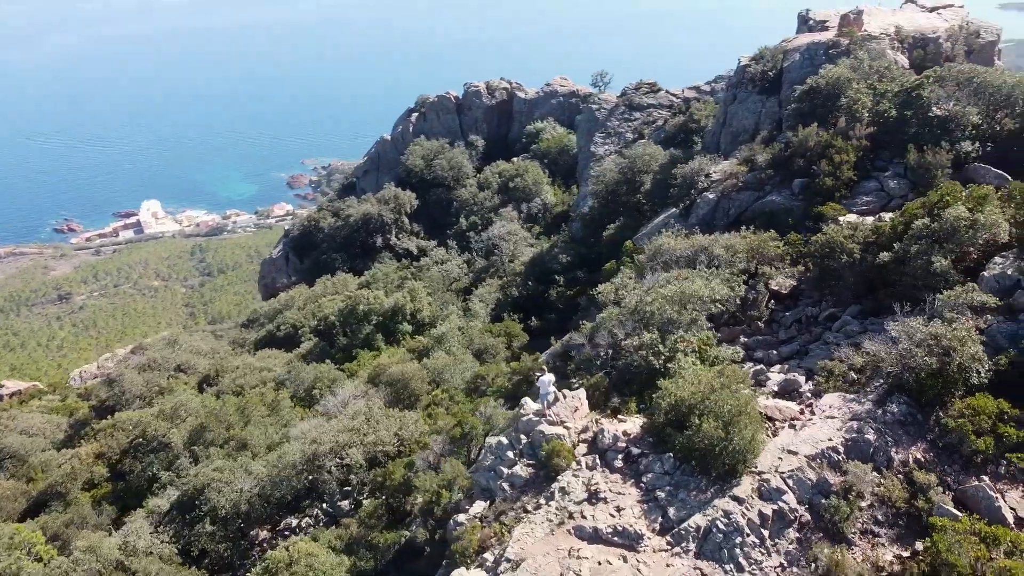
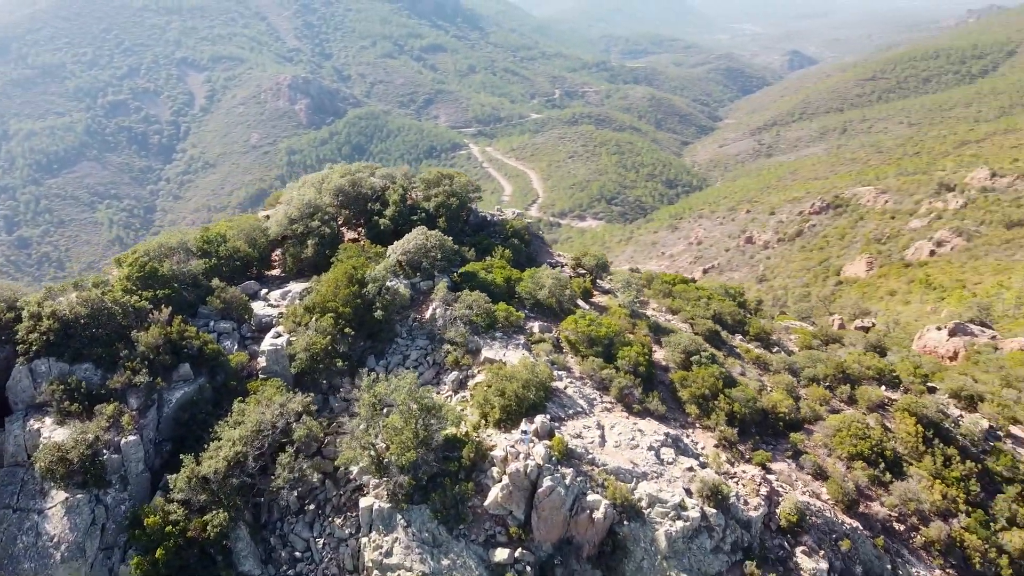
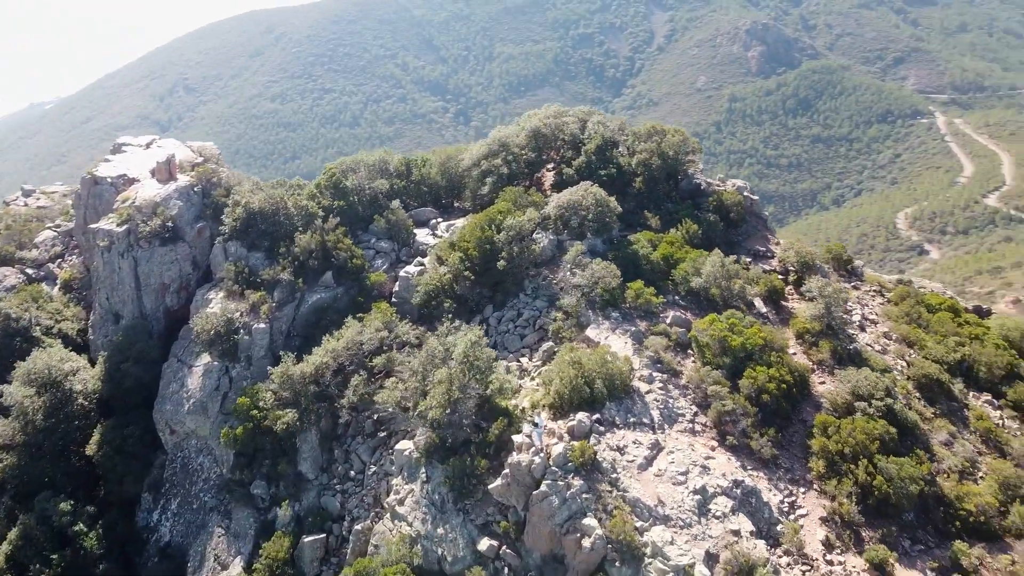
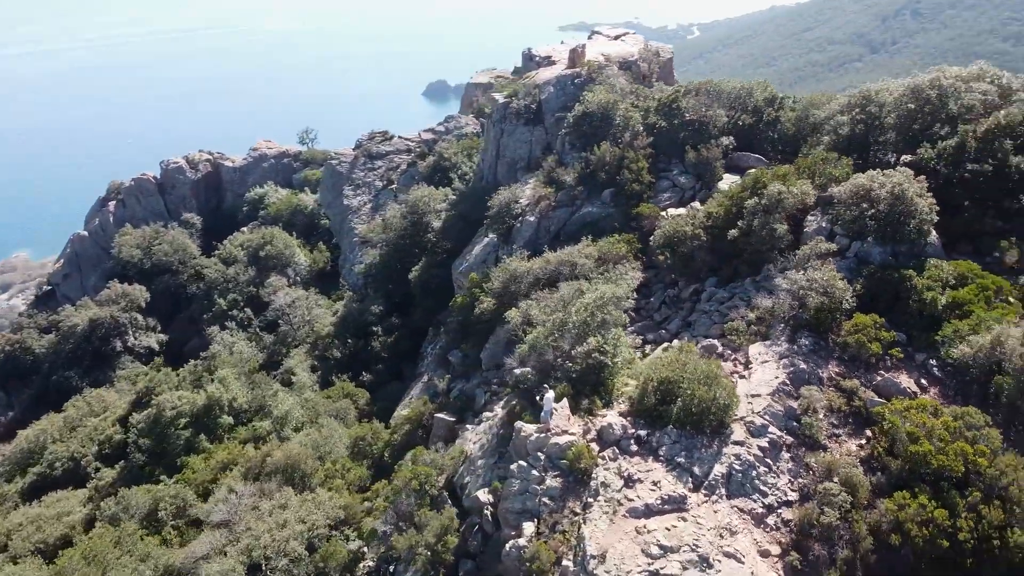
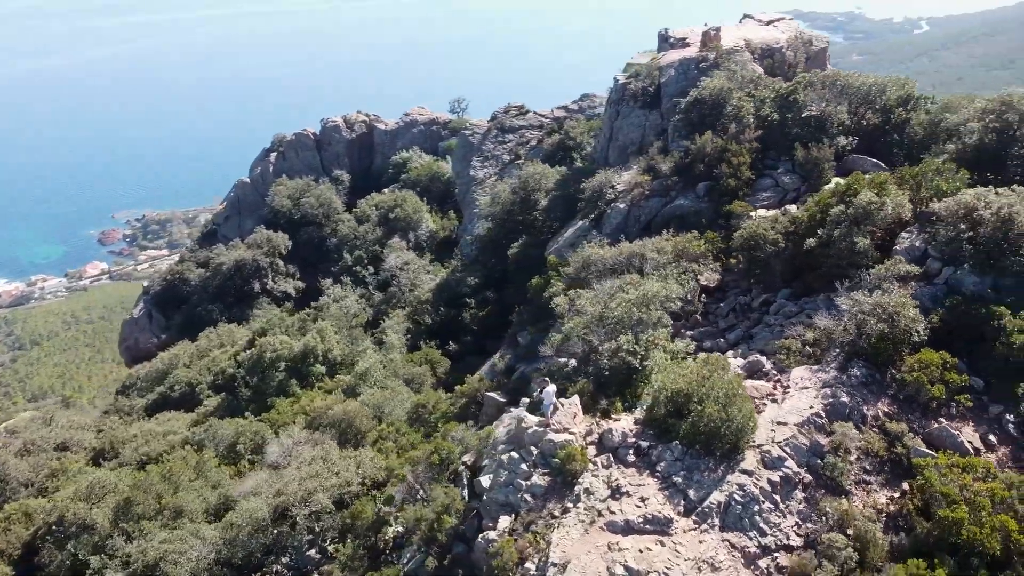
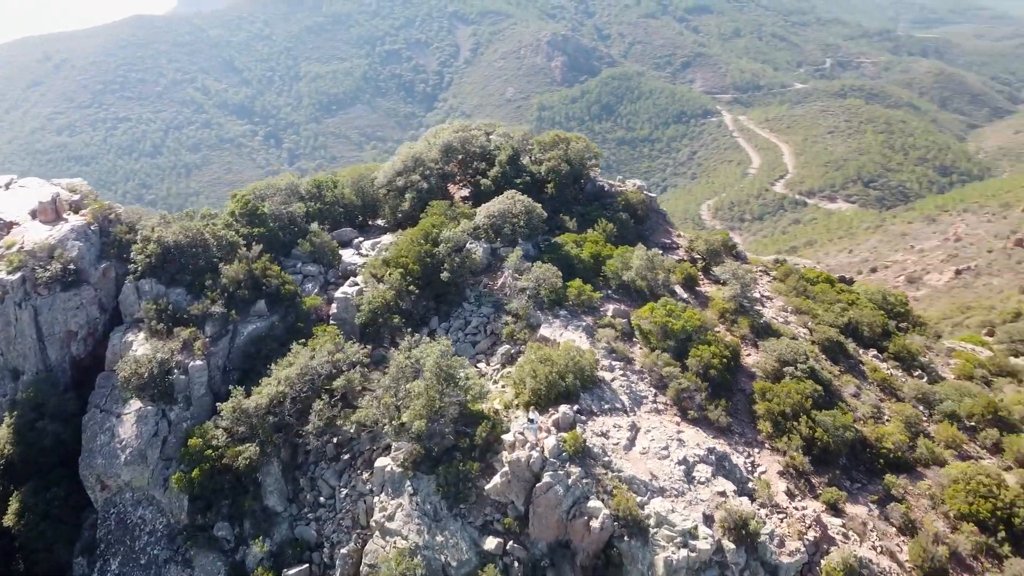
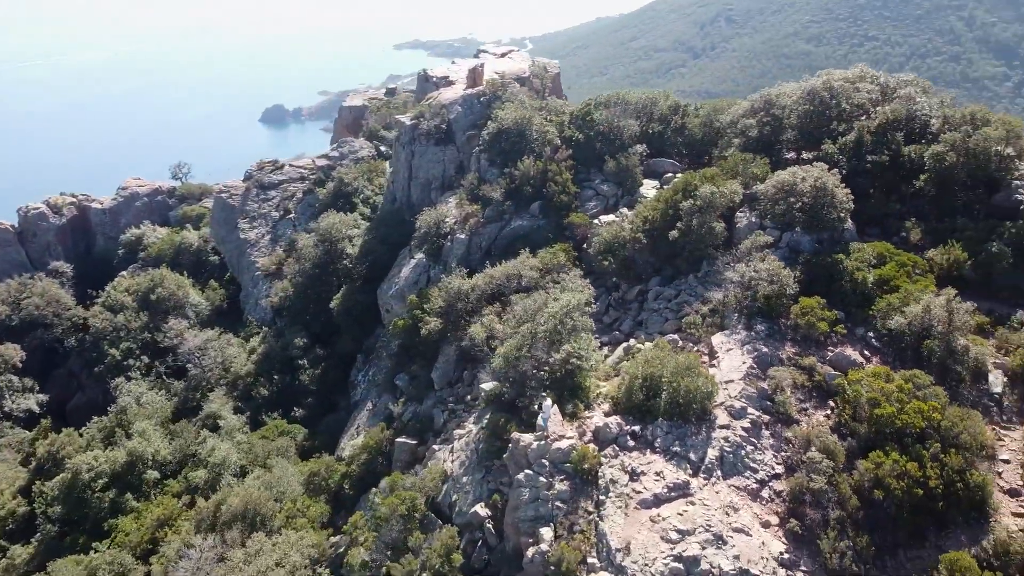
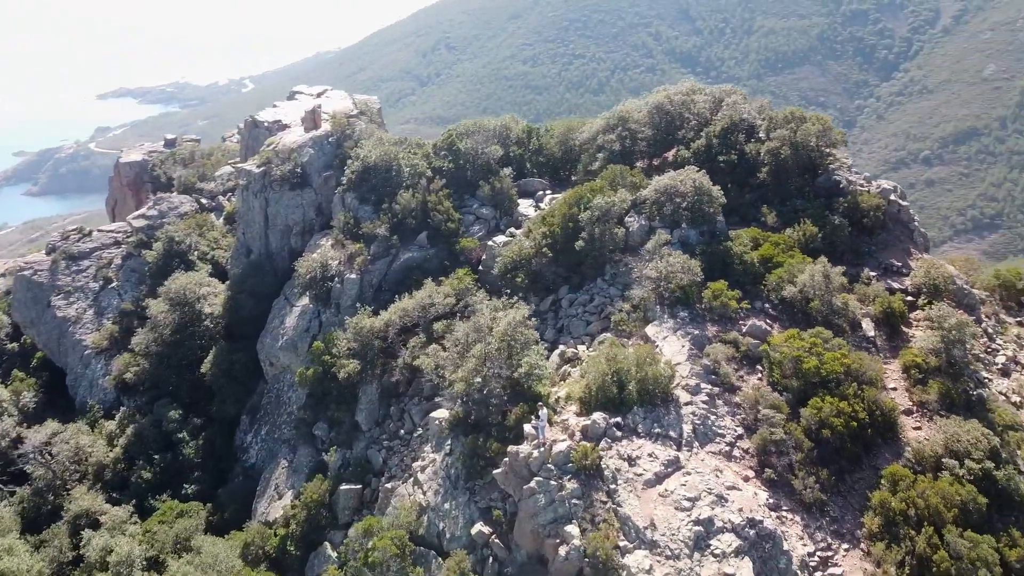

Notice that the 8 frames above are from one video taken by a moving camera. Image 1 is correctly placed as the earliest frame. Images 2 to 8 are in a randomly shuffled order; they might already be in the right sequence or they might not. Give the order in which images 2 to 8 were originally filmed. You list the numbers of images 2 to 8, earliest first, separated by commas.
5, 4, 7, 8, 3, 6, 2
